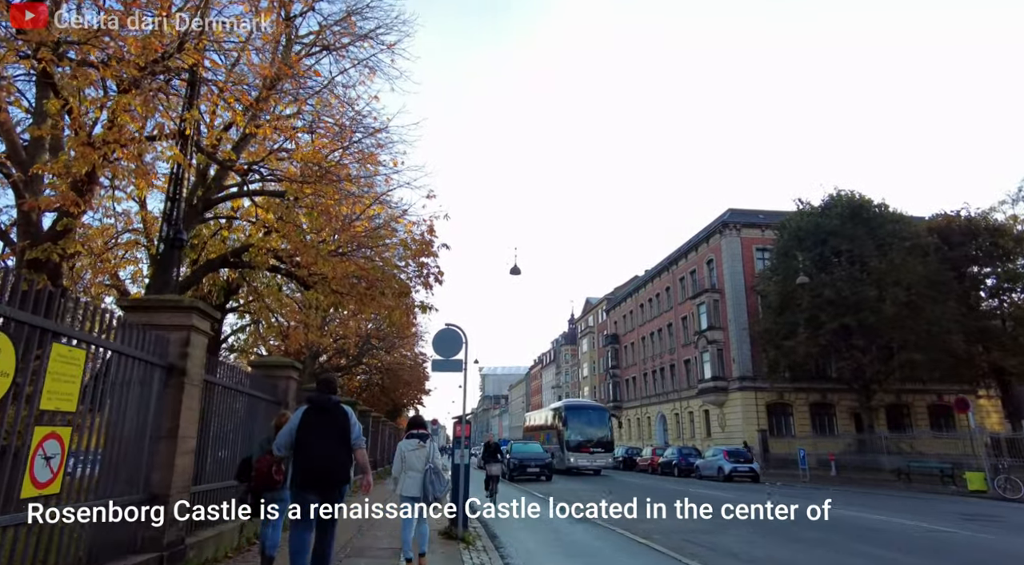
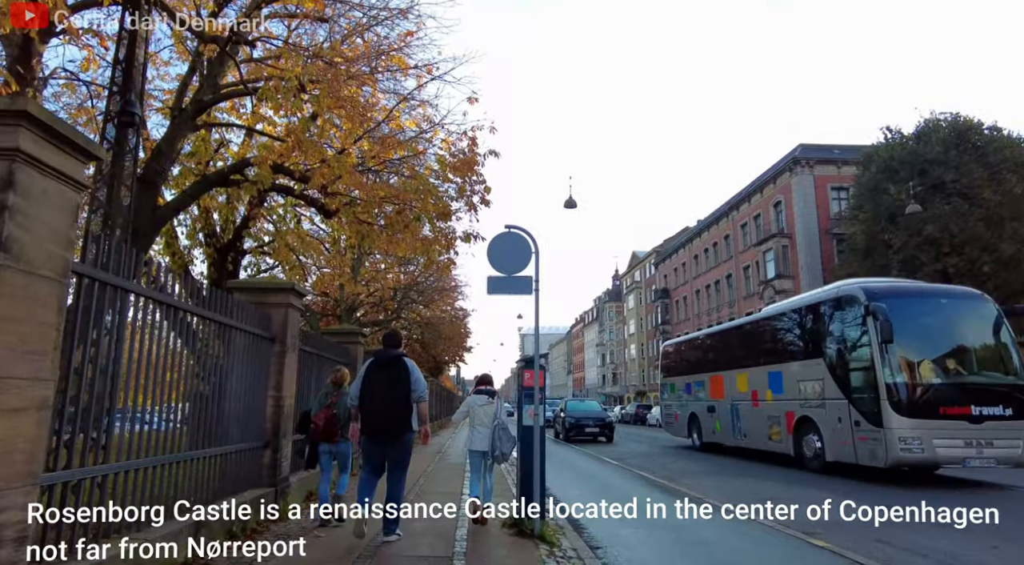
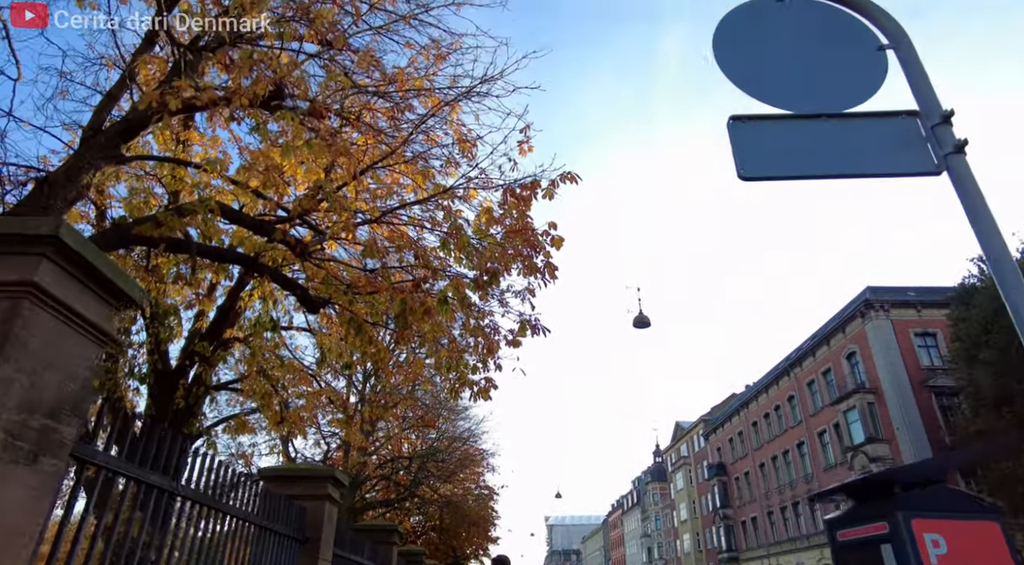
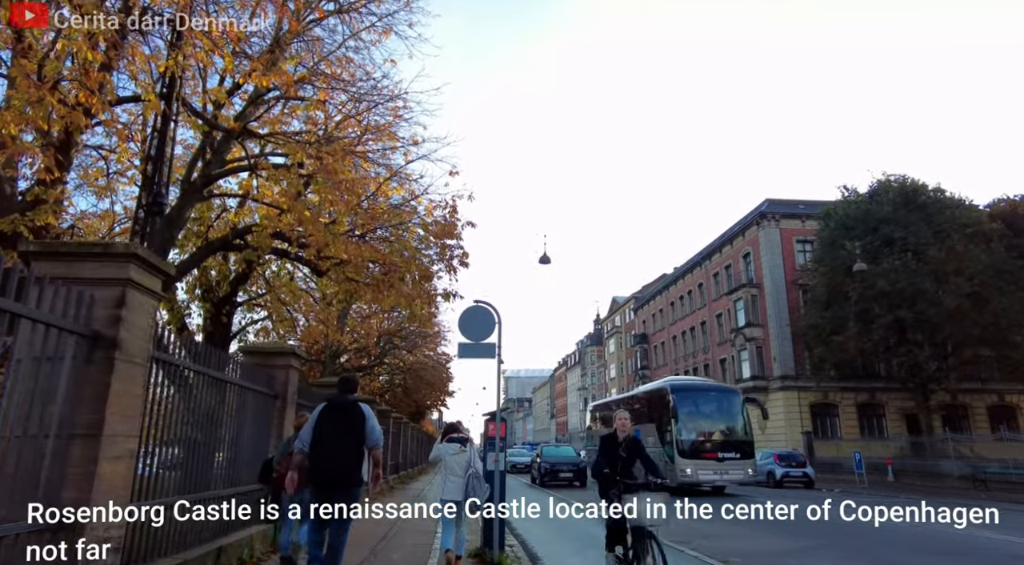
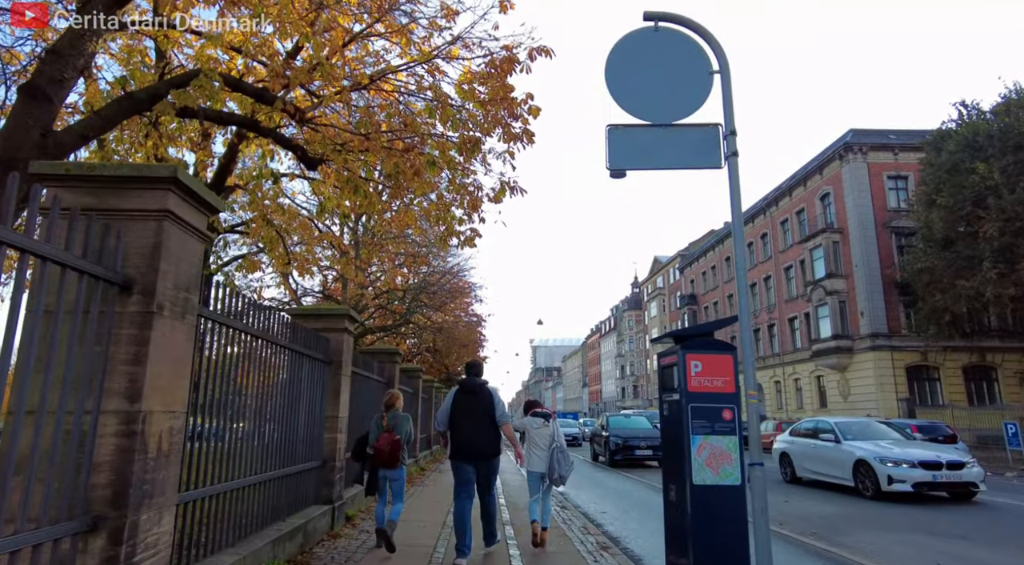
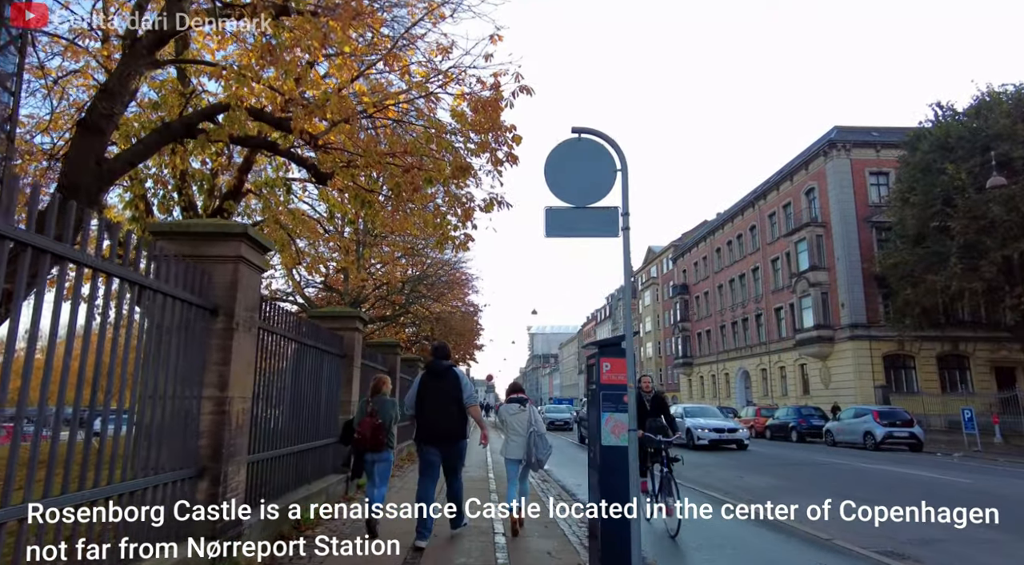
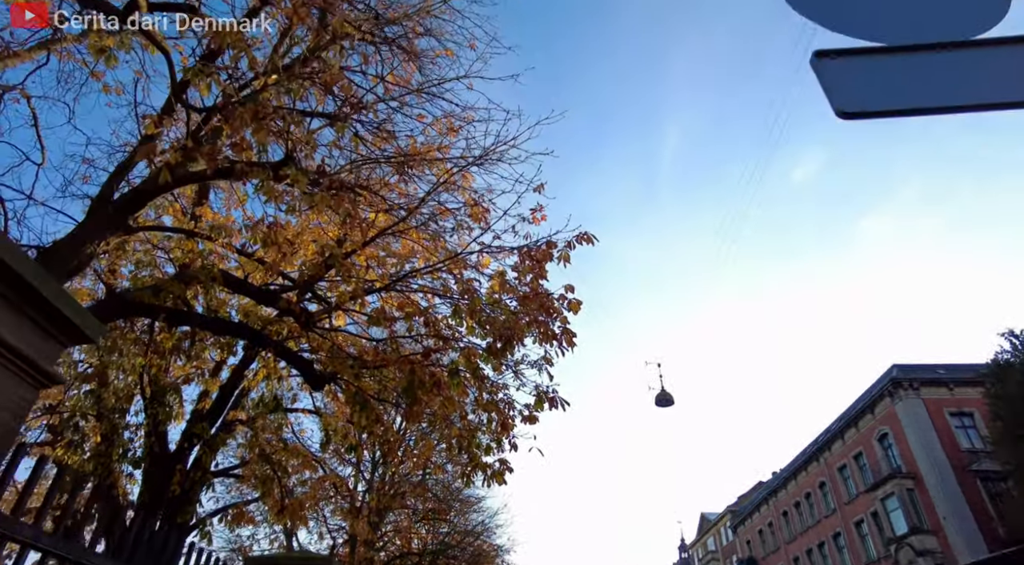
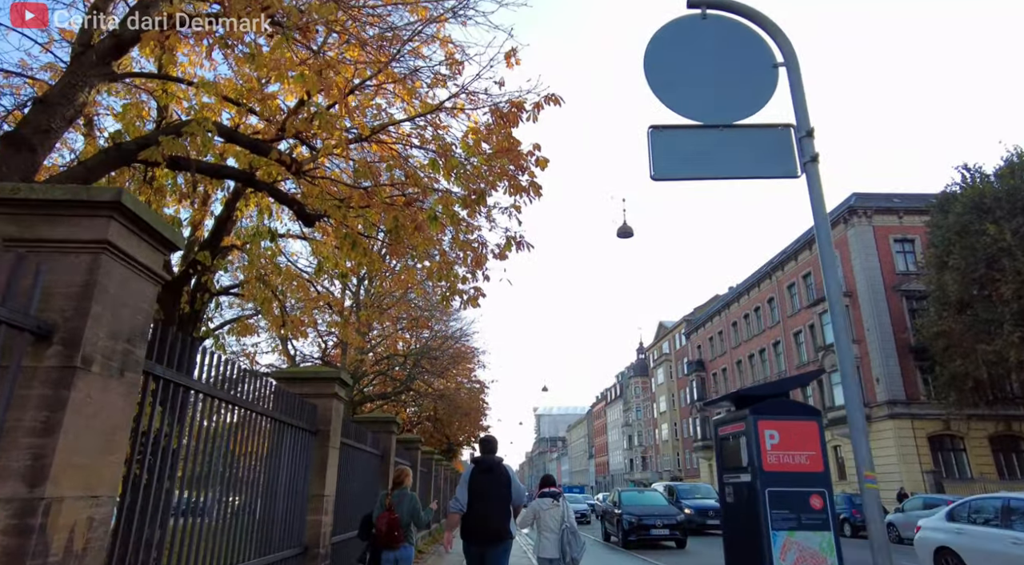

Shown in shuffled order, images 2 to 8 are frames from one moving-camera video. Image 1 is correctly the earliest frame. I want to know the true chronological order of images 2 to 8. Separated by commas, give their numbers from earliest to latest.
4, 2, 6, 5, 8, 3, 7
